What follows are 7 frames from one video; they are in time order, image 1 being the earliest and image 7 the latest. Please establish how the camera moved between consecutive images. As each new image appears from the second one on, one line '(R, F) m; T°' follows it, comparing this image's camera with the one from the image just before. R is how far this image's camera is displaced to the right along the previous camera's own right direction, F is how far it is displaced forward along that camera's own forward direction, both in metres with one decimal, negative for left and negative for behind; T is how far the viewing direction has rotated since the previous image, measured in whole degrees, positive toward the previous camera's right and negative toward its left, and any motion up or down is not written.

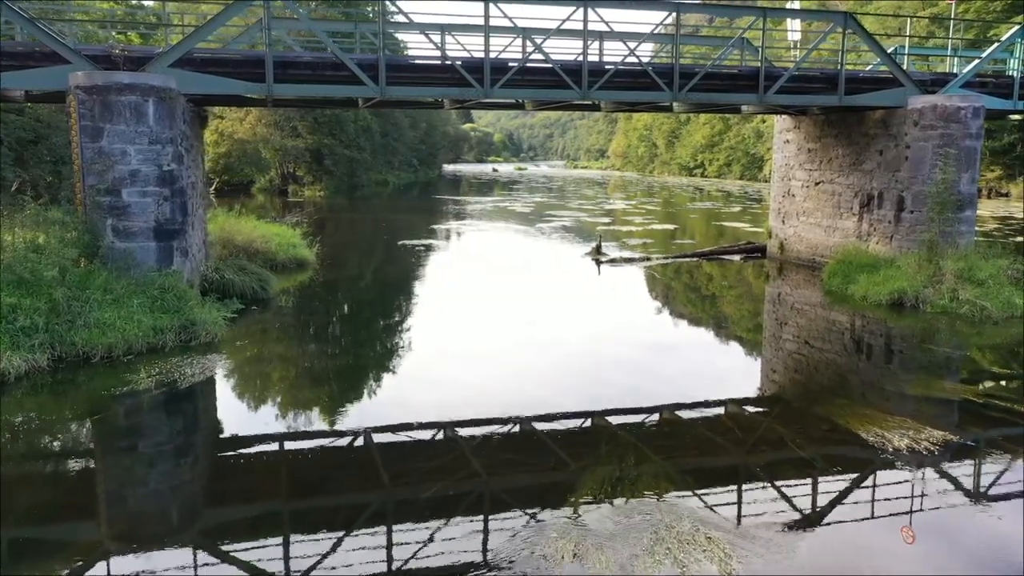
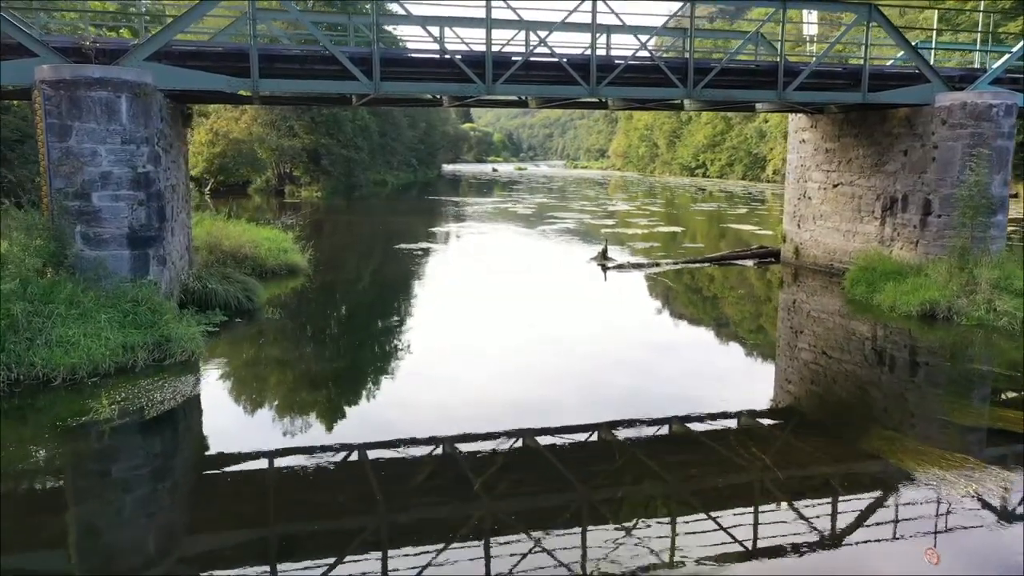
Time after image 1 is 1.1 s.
(0.0, +0.3) m; 0°
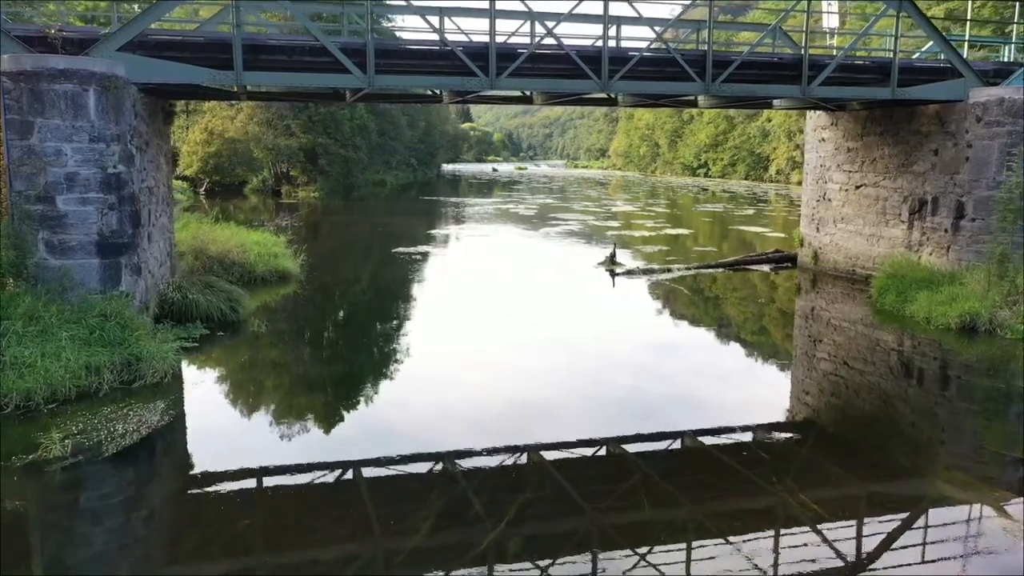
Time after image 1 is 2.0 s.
(0.0, +0.4) m; 0°
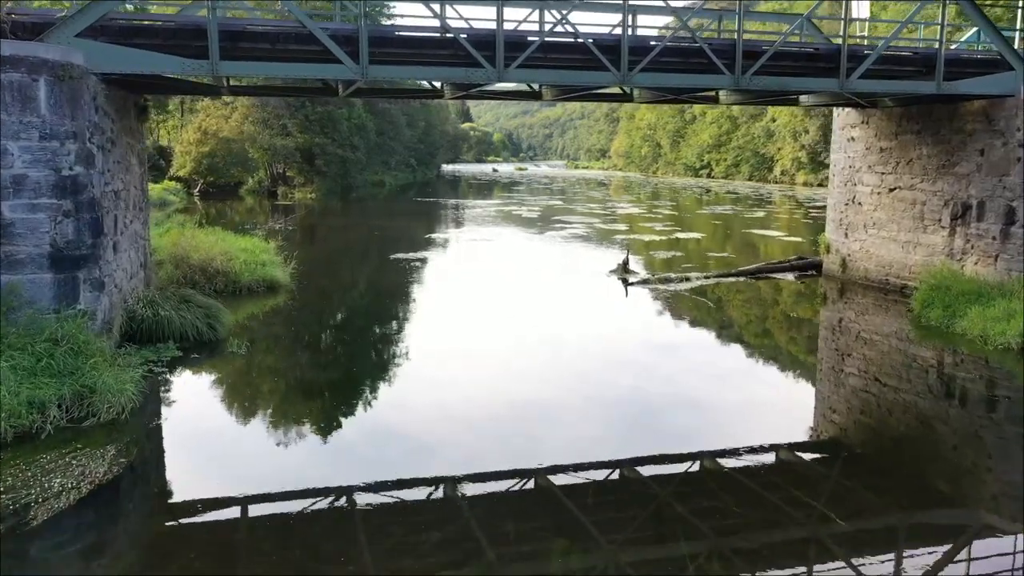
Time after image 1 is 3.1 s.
(-0.1, +0.5) m; 0°
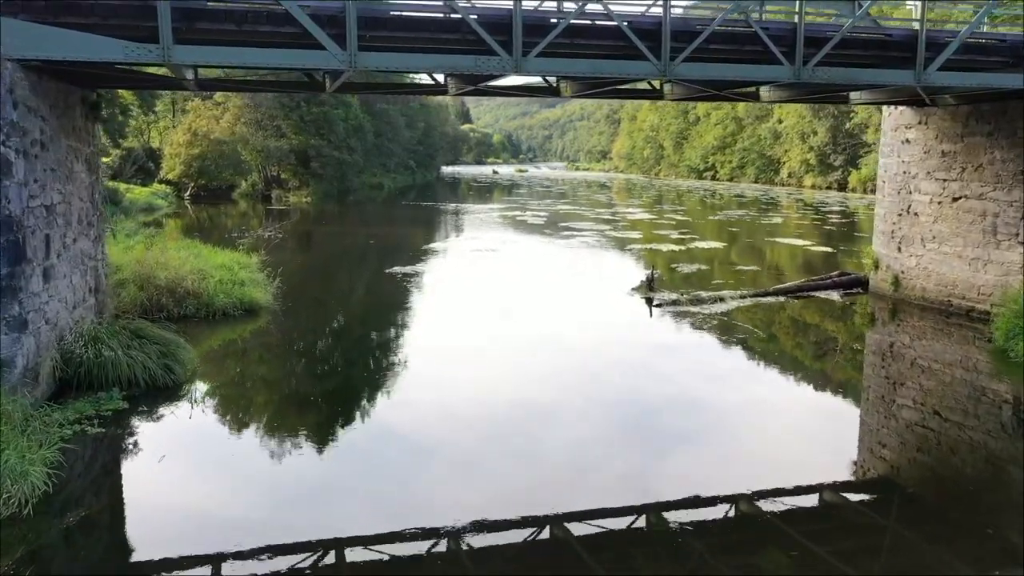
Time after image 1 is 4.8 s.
(-0.1, +0.7) m; 0°
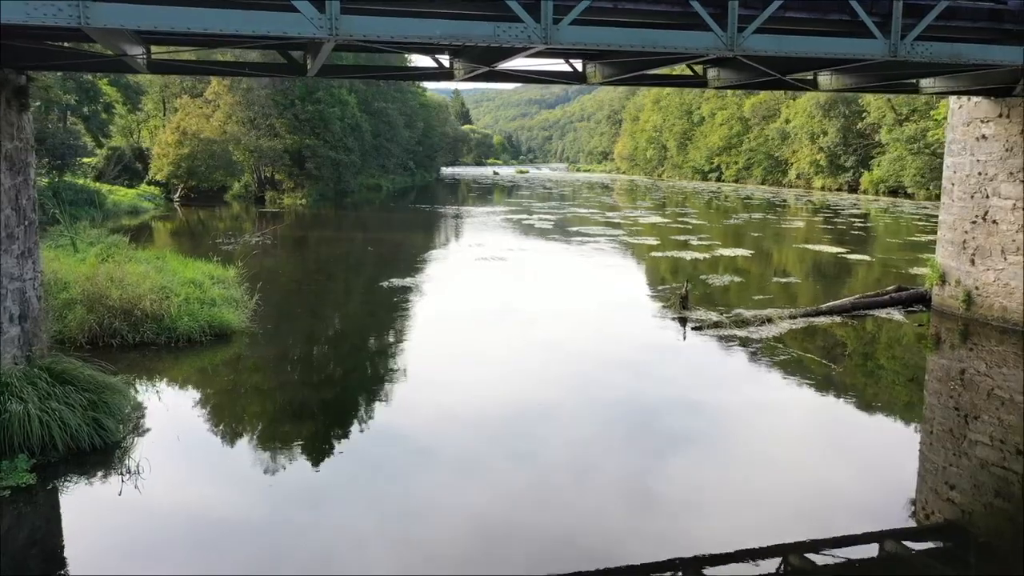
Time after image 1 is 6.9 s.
(-0.1, +0.7) m; 0°
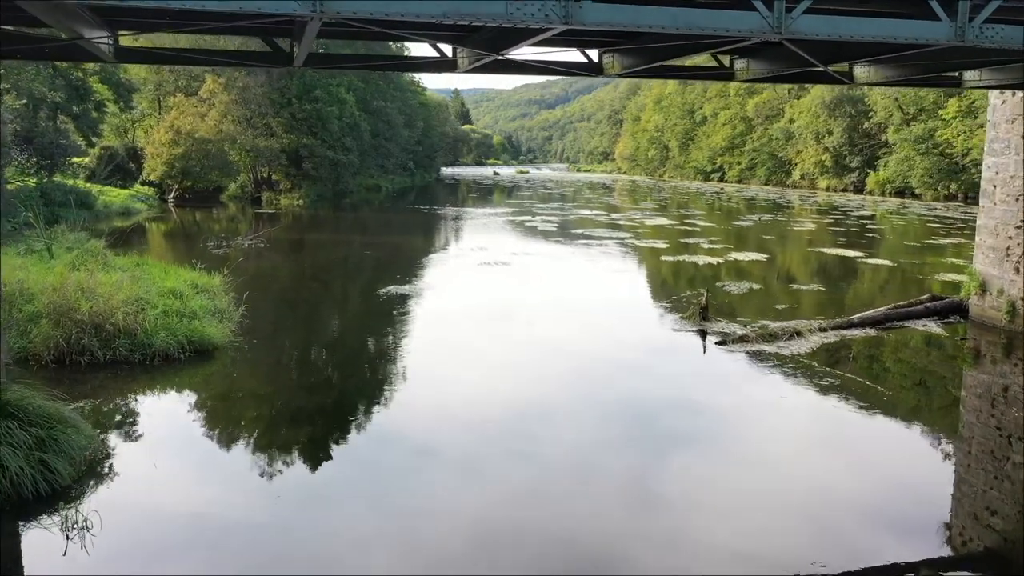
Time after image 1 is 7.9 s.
(0.0, +0.4) m; 0°
